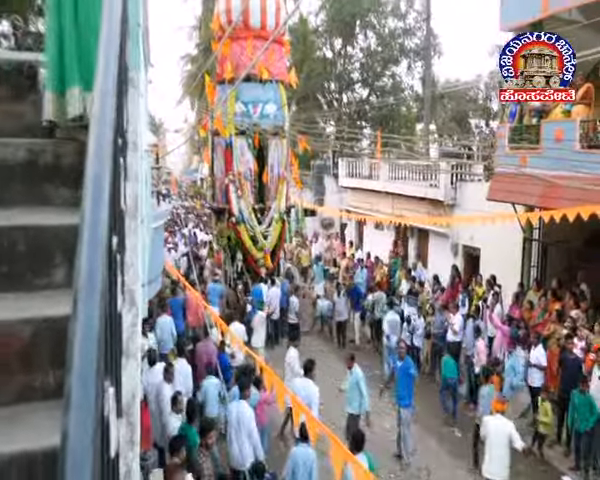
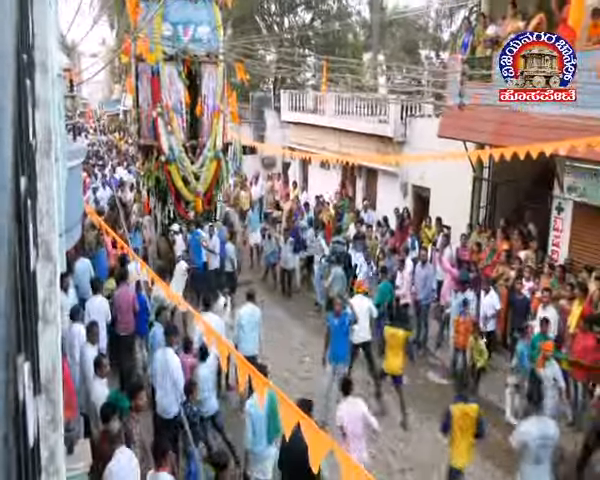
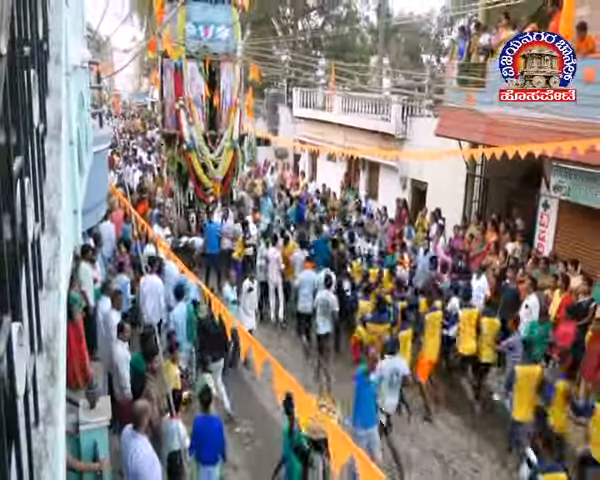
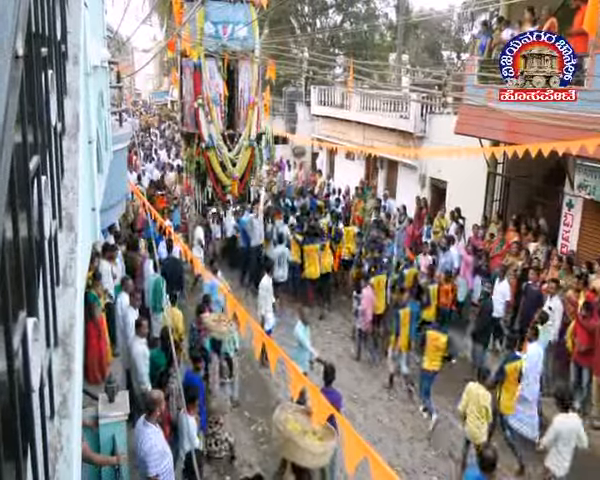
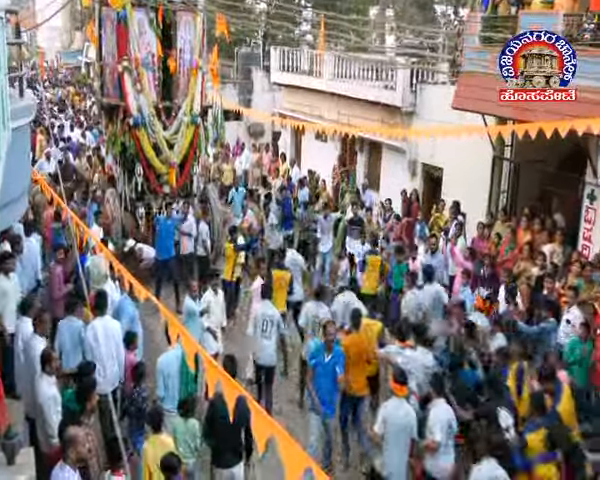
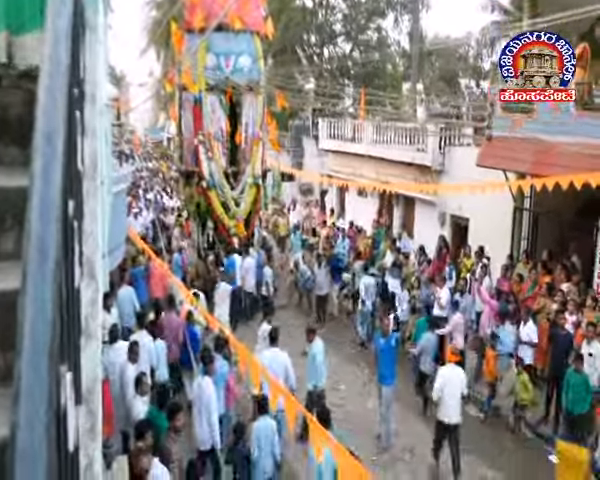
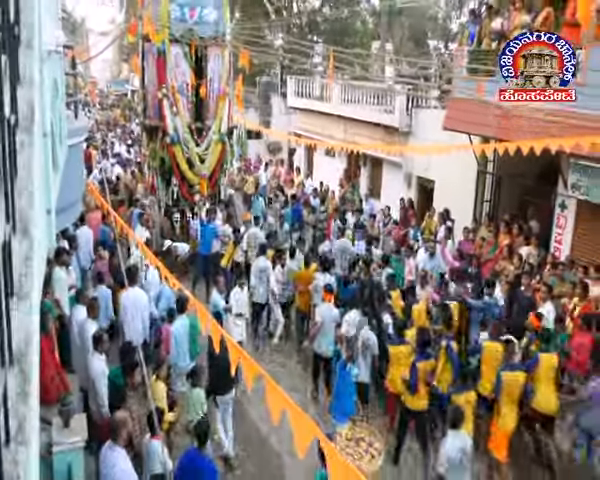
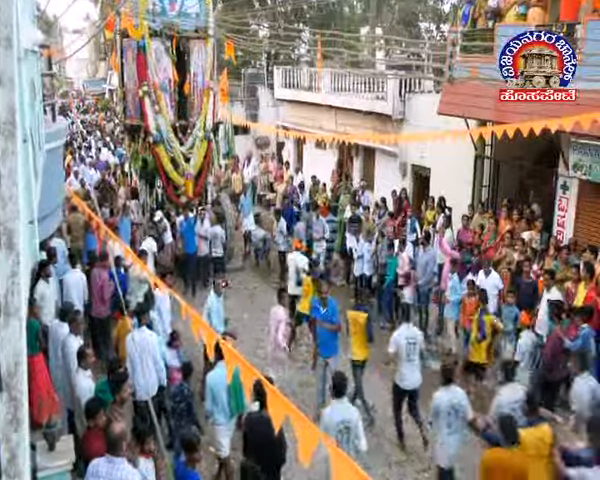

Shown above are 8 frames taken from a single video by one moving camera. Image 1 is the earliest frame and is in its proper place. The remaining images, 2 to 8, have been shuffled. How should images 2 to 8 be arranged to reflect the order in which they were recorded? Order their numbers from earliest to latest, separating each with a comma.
6, 2, 8, 5, 7, 3, 4
